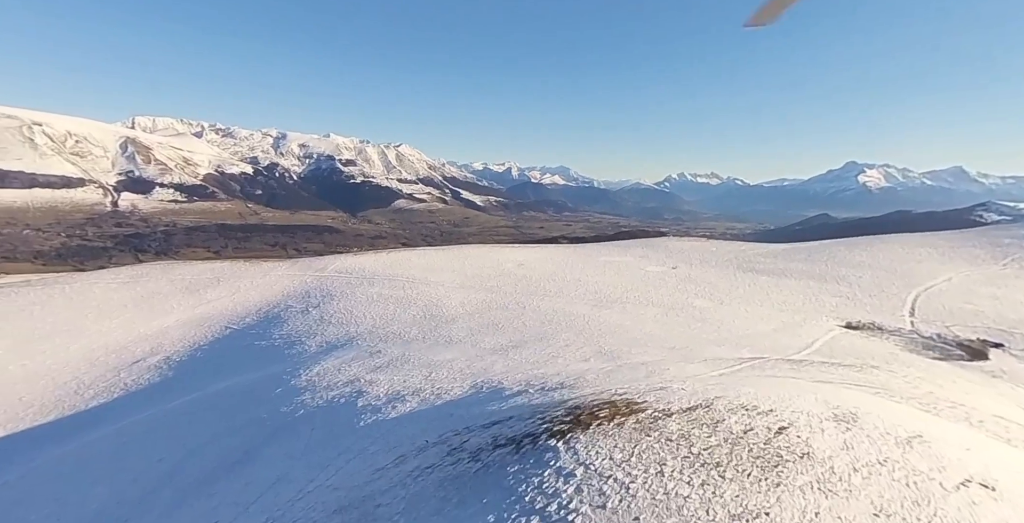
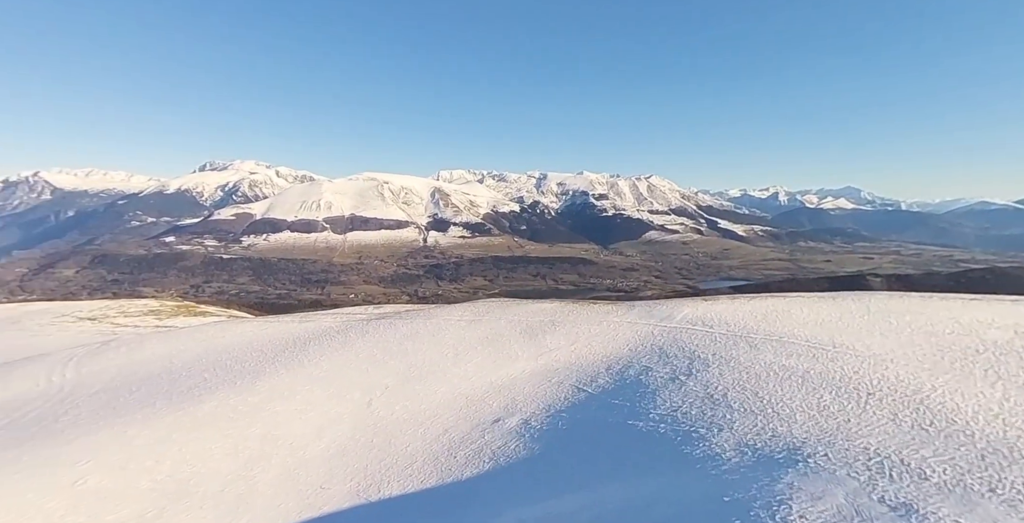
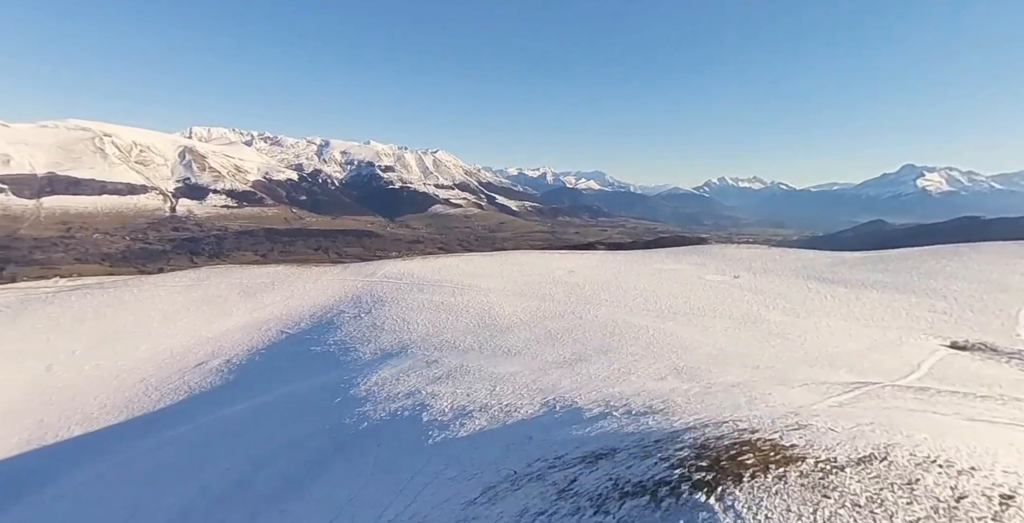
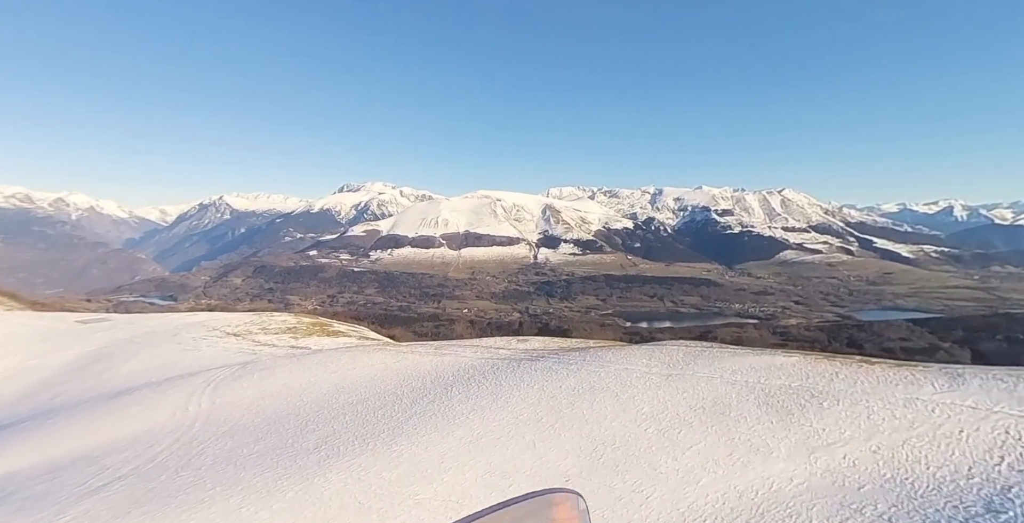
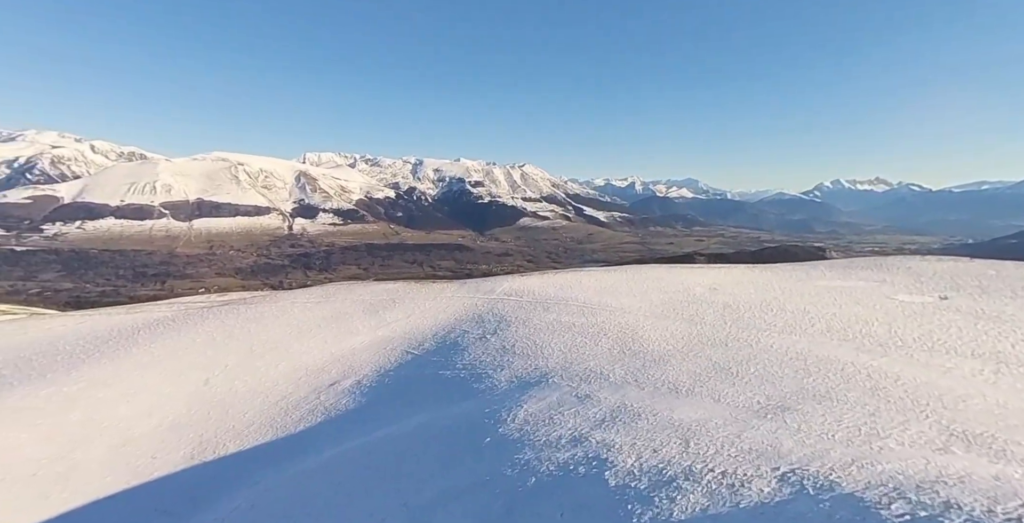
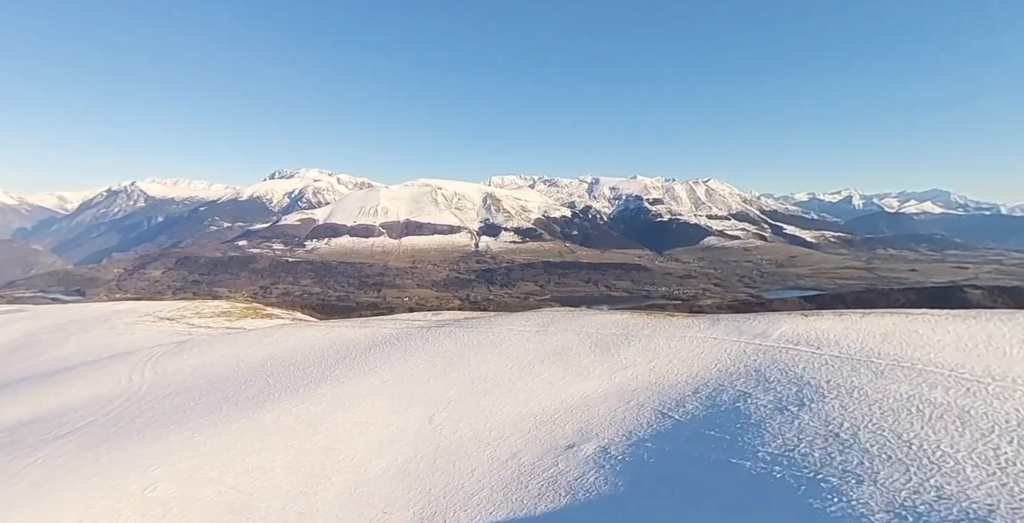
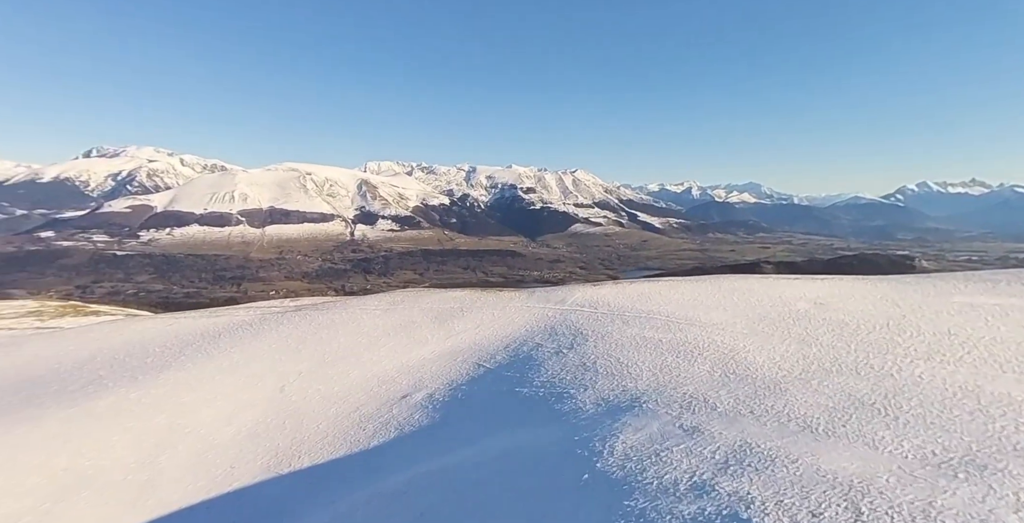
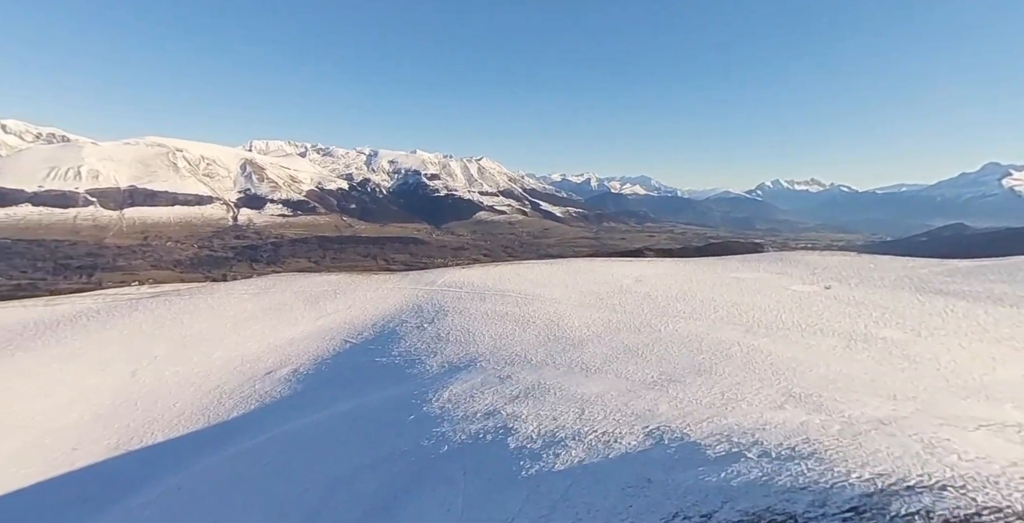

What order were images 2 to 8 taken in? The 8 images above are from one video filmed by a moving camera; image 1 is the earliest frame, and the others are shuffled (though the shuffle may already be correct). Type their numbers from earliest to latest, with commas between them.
3, 8, 5, 7, 2, 6, 4
